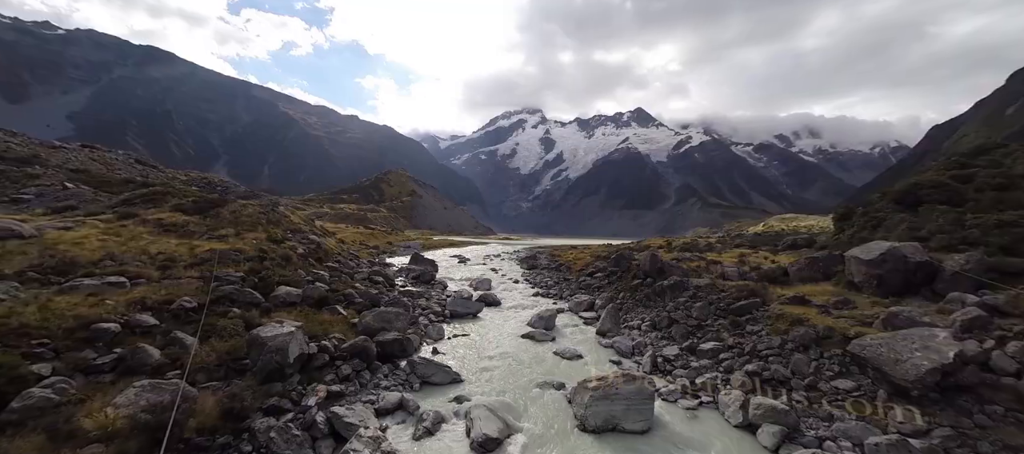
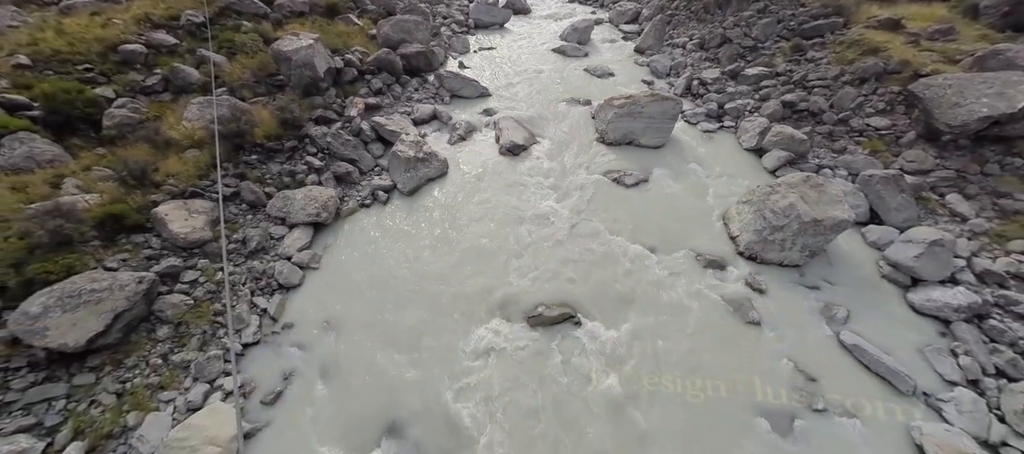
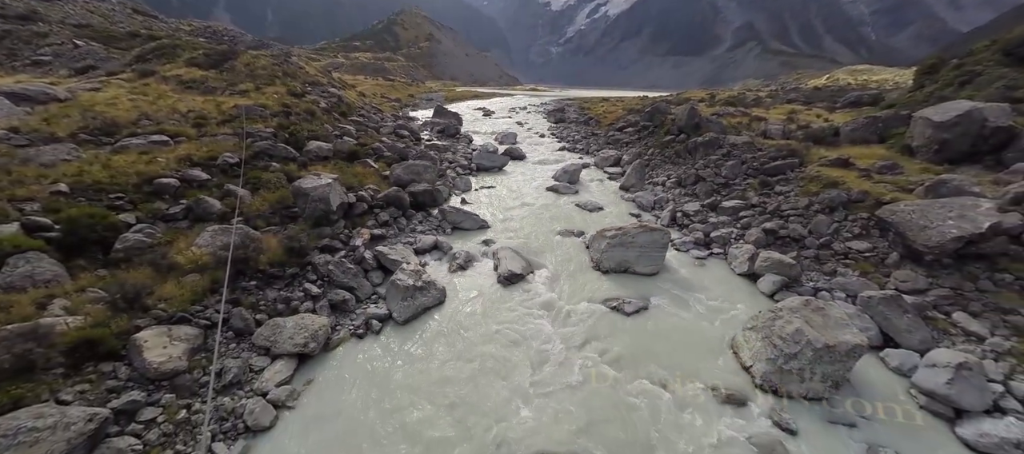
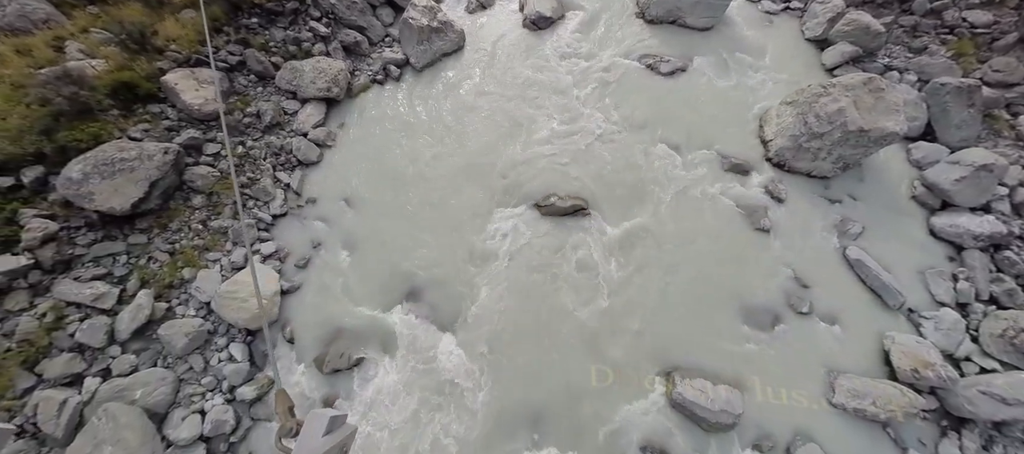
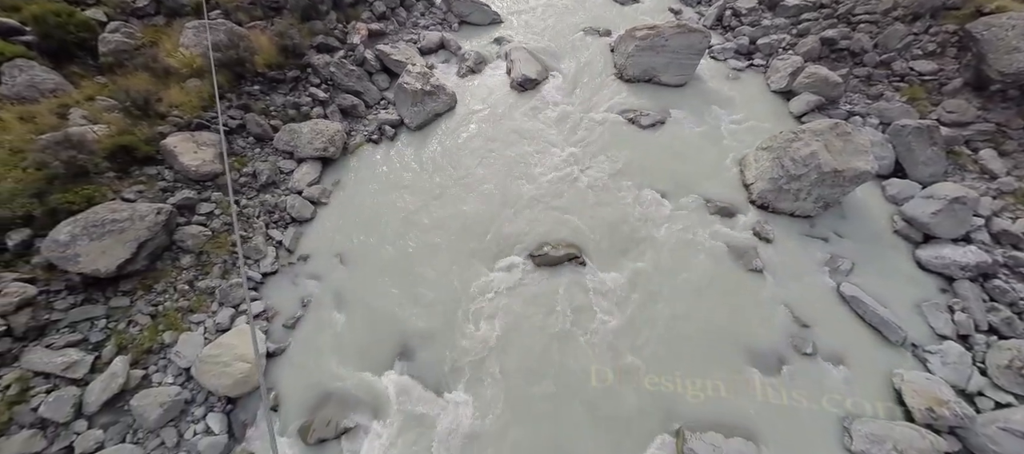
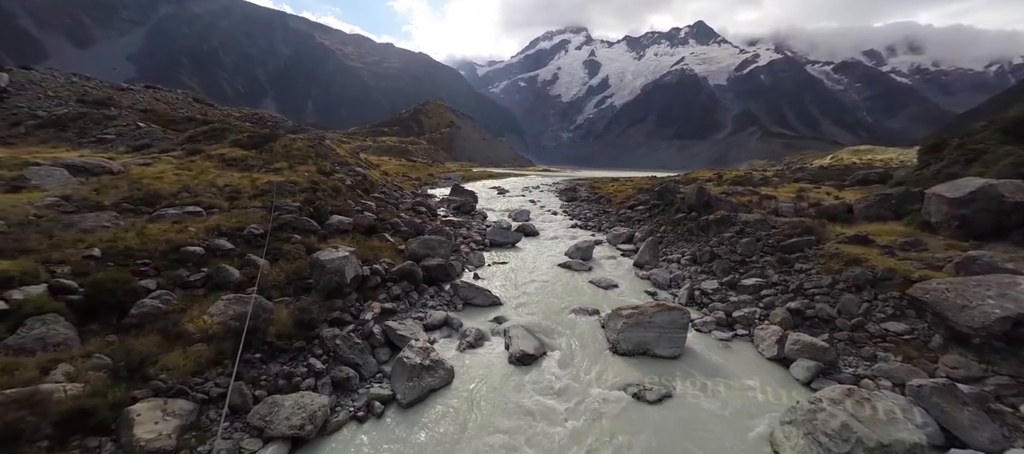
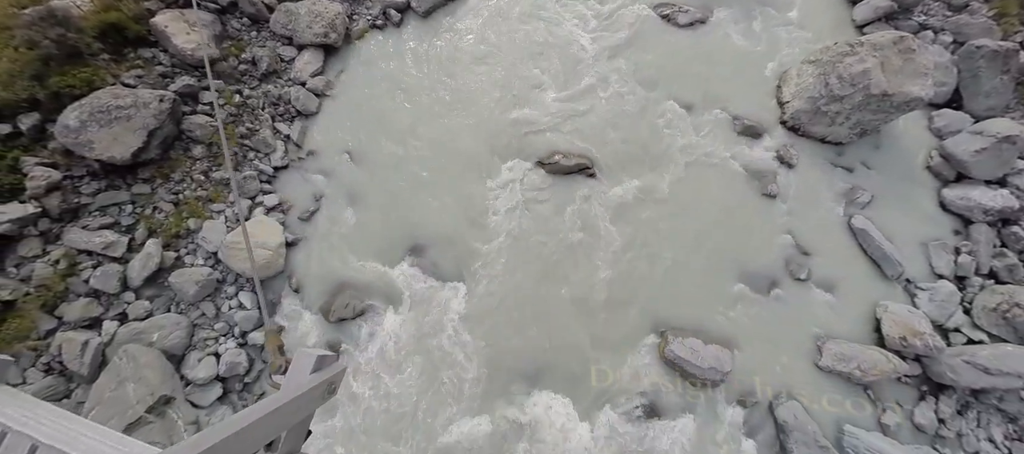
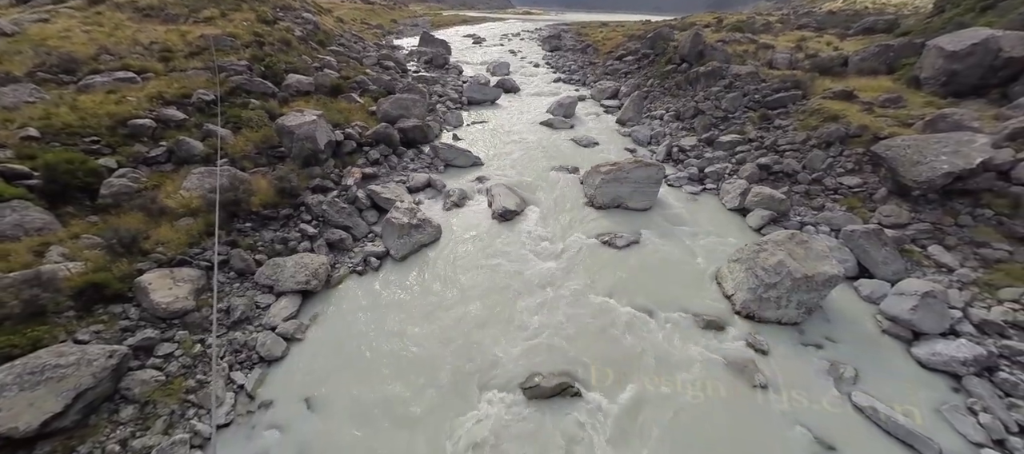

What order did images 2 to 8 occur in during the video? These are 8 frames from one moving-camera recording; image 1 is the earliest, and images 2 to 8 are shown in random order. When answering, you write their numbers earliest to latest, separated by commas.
6, 3, 8, 2, 5, 4, 7
